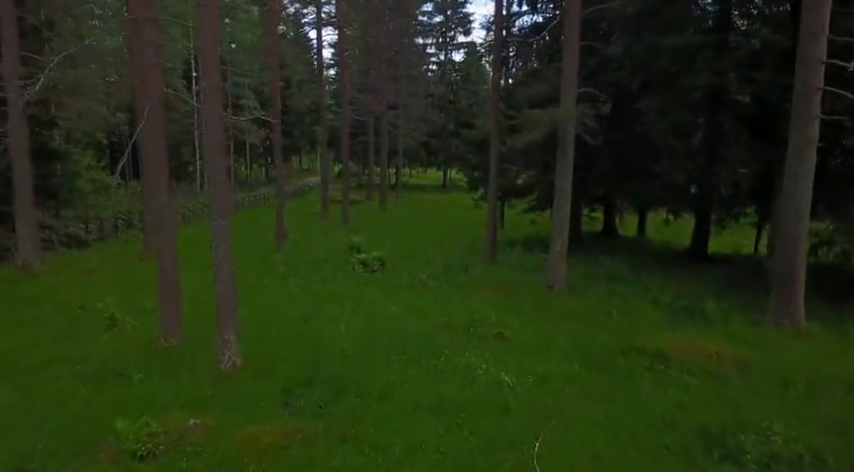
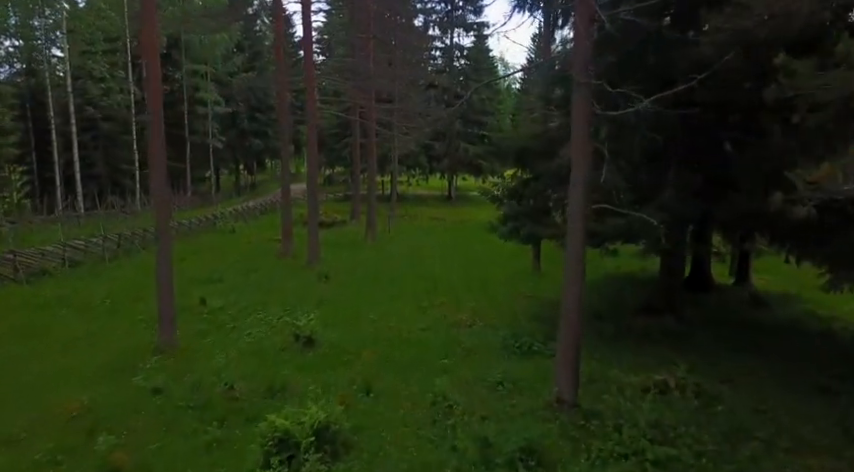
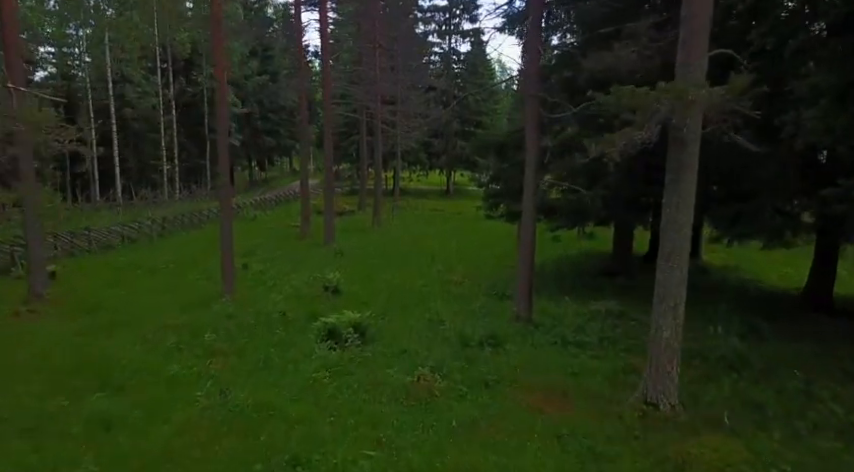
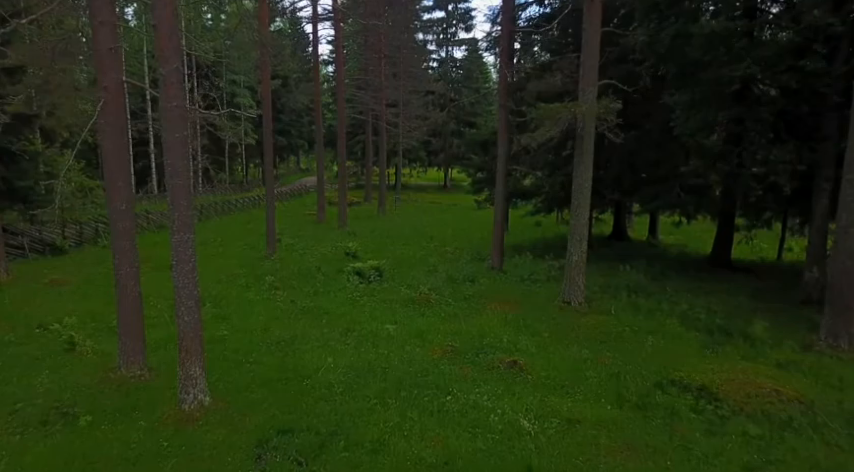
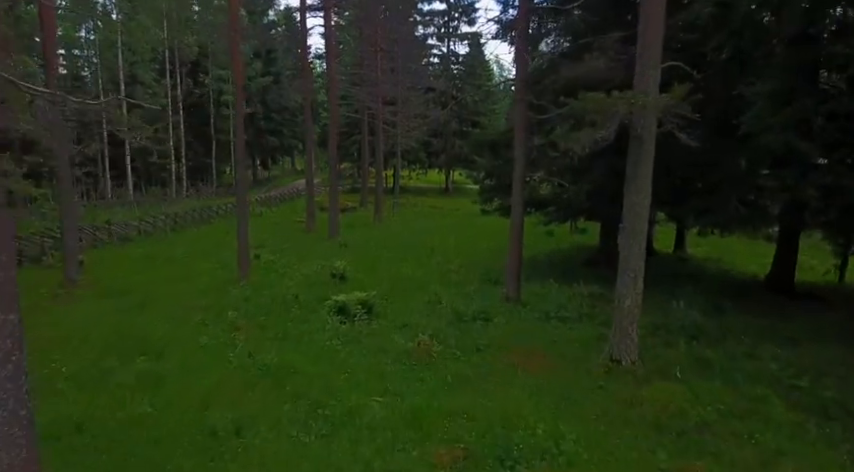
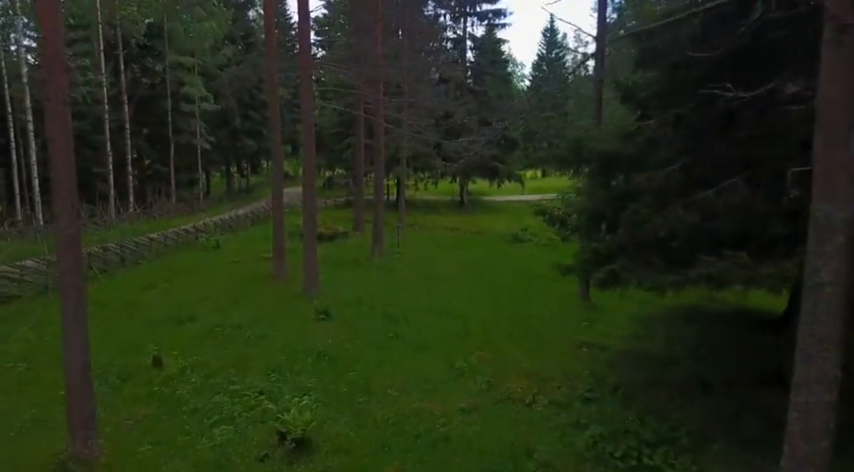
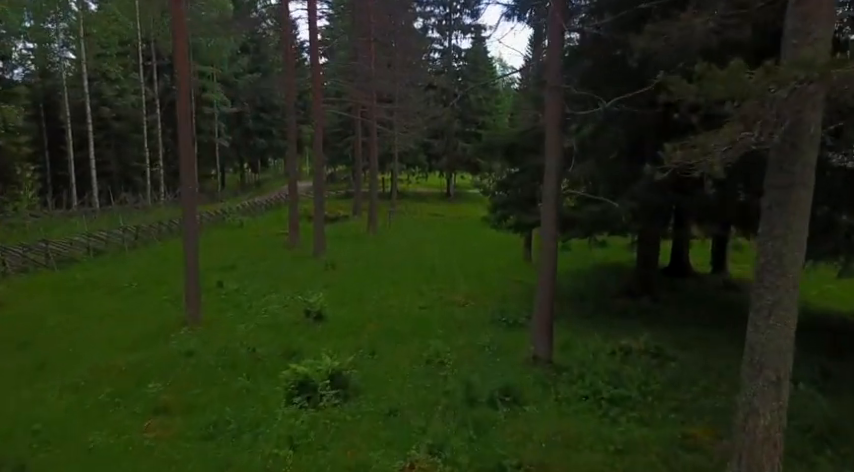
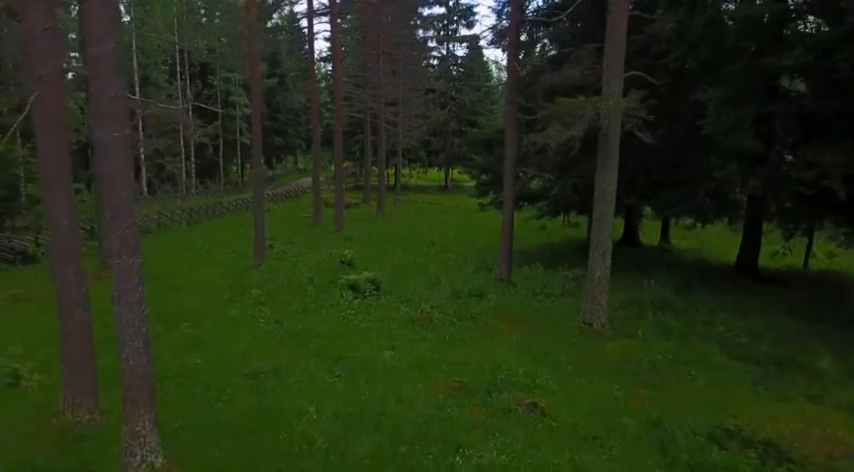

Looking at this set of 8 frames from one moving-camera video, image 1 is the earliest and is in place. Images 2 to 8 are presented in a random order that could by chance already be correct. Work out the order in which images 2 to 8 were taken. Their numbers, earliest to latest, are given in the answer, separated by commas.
4, 8, 5, 3, 7, 2, 6
